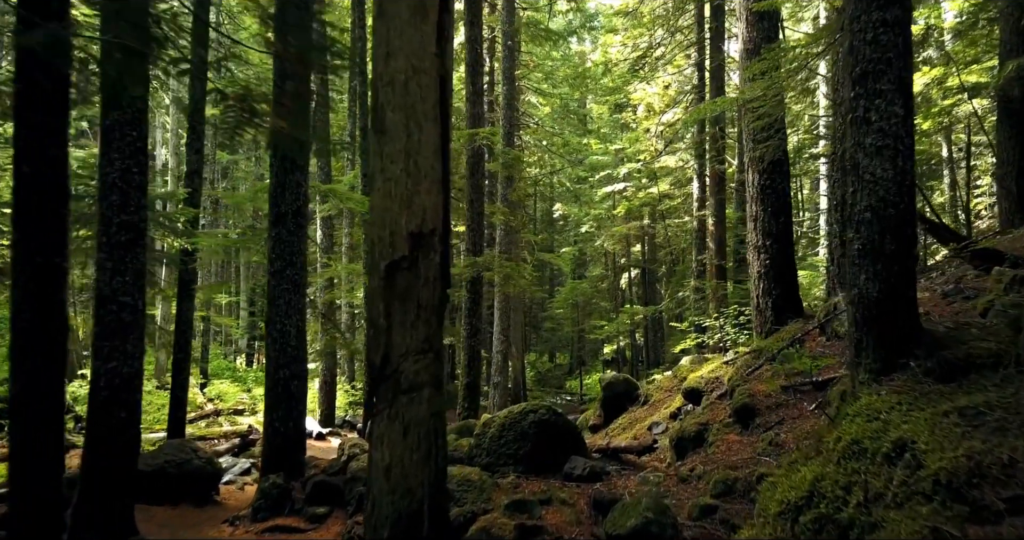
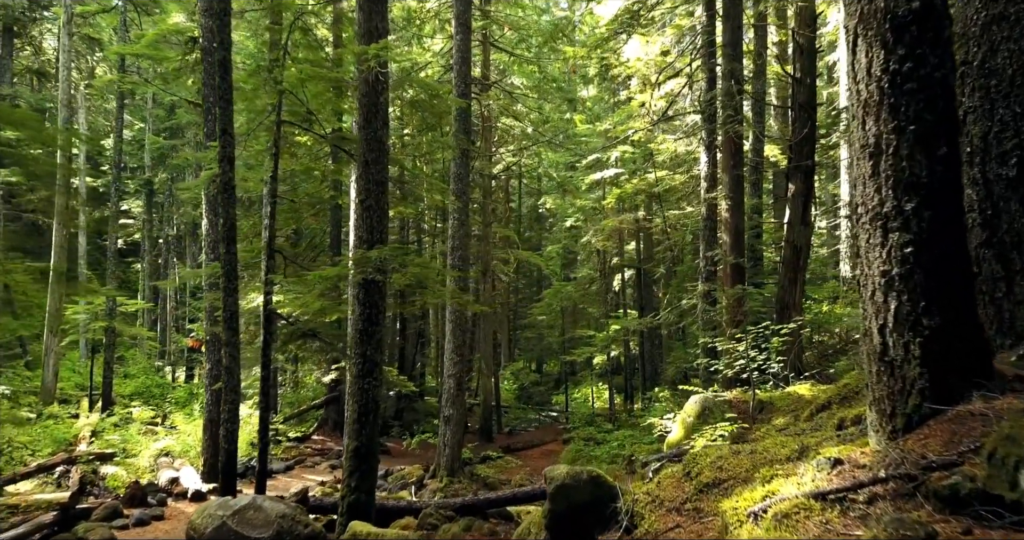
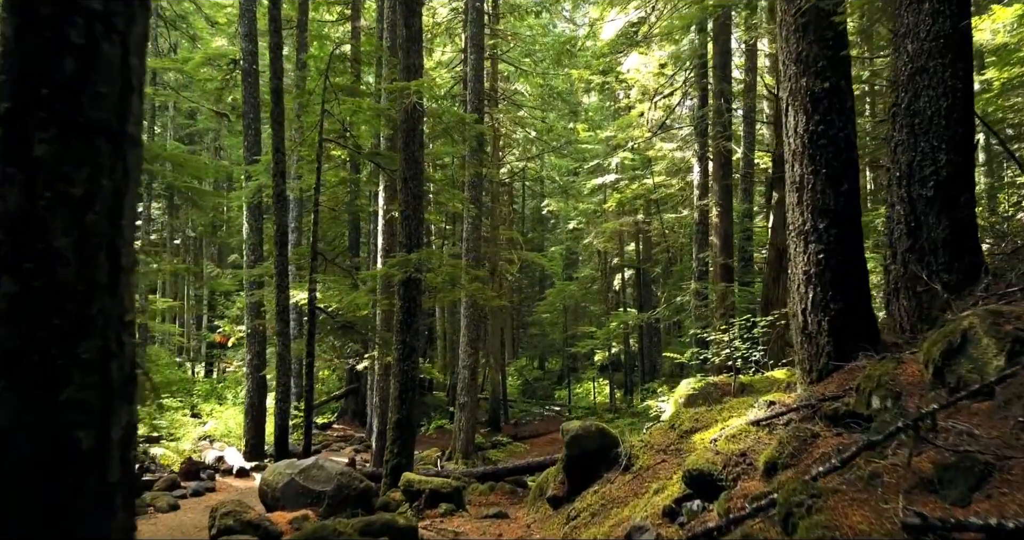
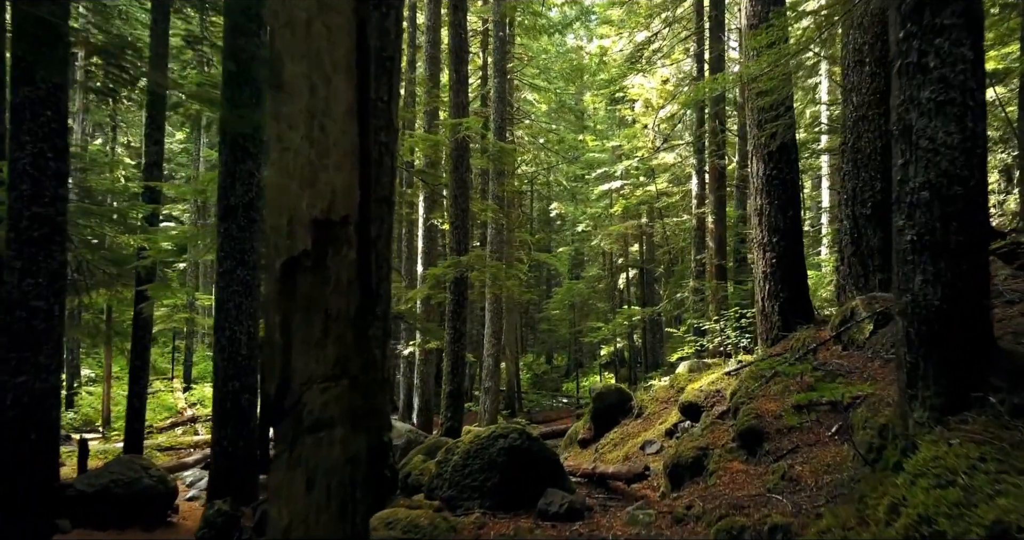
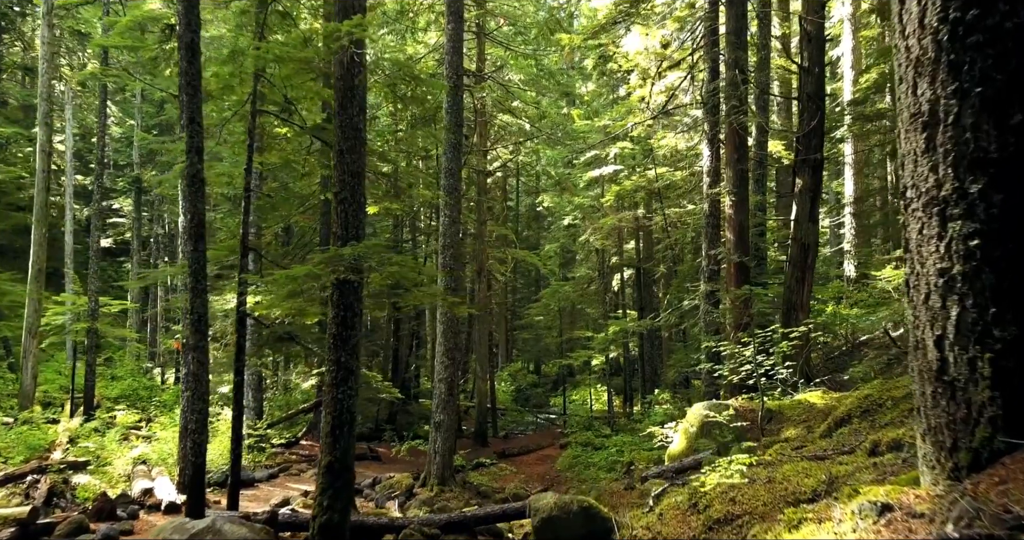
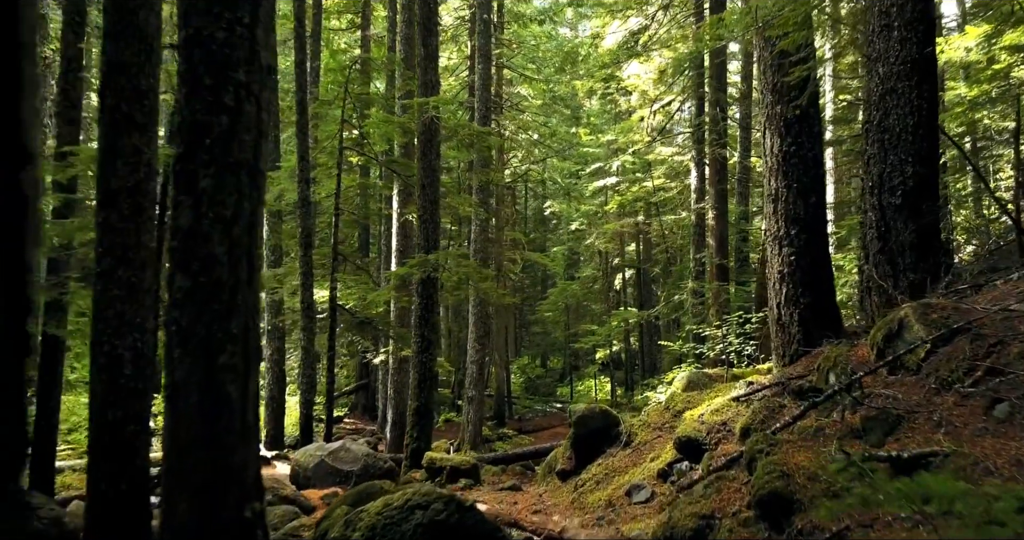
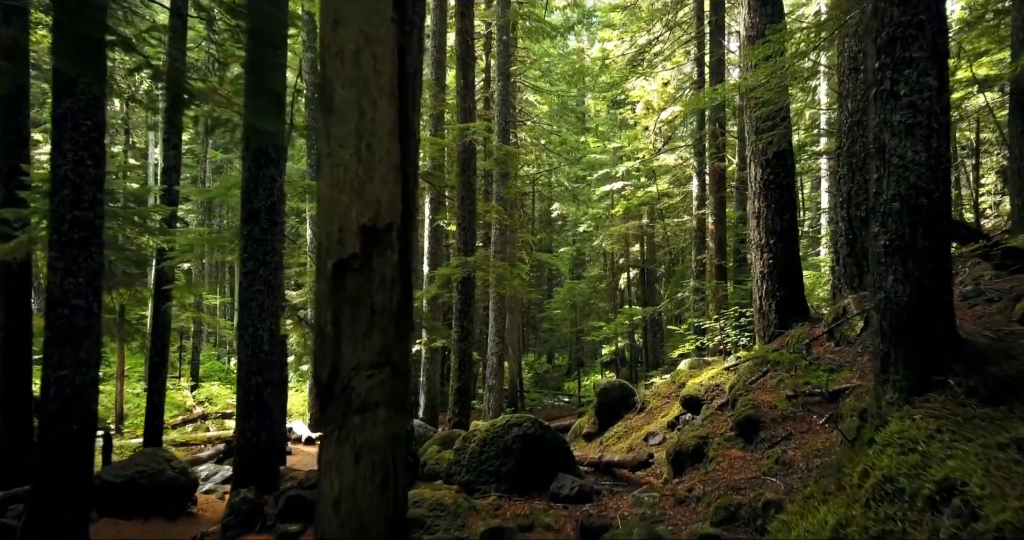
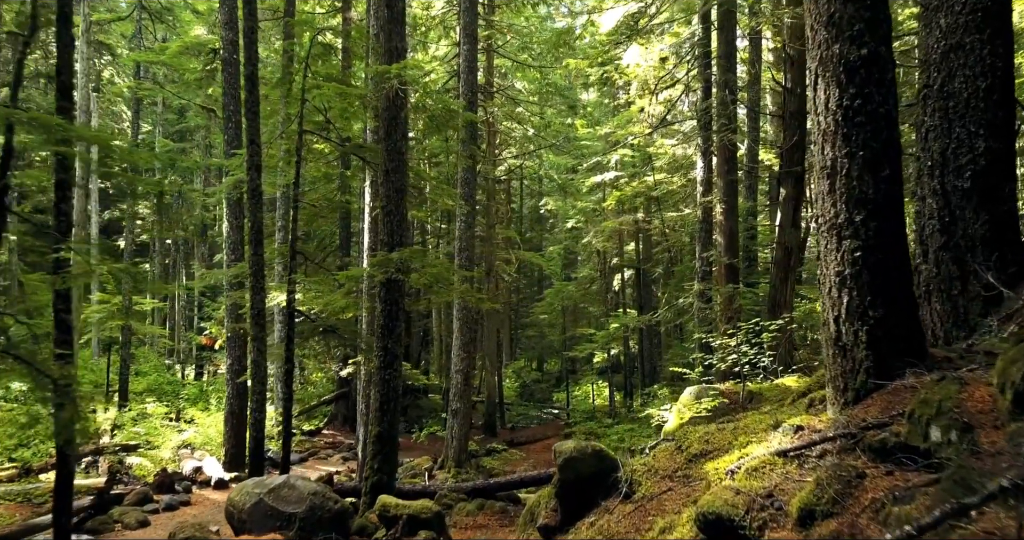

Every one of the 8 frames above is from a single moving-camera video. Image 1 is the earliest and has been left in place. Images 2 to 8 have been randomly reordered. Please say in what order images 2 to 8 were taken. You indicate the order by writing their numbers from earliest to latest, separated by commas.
7, 4, 6, 3, 8, 2, 5
